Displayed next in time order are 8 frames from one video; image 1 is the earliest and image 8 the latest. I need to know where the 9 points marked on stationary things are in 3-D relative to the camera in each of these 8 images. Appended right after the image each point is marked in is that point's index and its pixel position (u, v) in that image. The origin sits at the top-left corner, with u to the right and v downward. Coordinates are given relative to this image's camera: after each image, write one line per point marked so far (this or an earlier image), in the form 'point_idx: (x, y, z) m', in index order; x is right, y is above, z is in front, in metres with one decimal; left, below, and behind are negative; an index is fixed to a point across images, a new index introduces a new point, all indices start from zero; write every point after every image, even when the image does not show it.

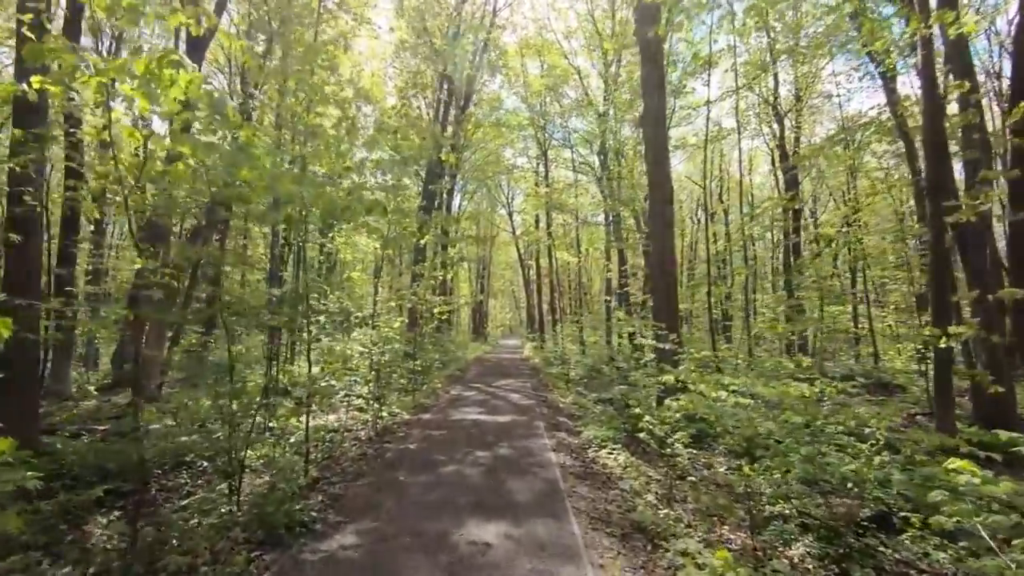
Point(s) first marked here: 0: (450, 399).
0: (-1.2, -2.2, +9.6) m
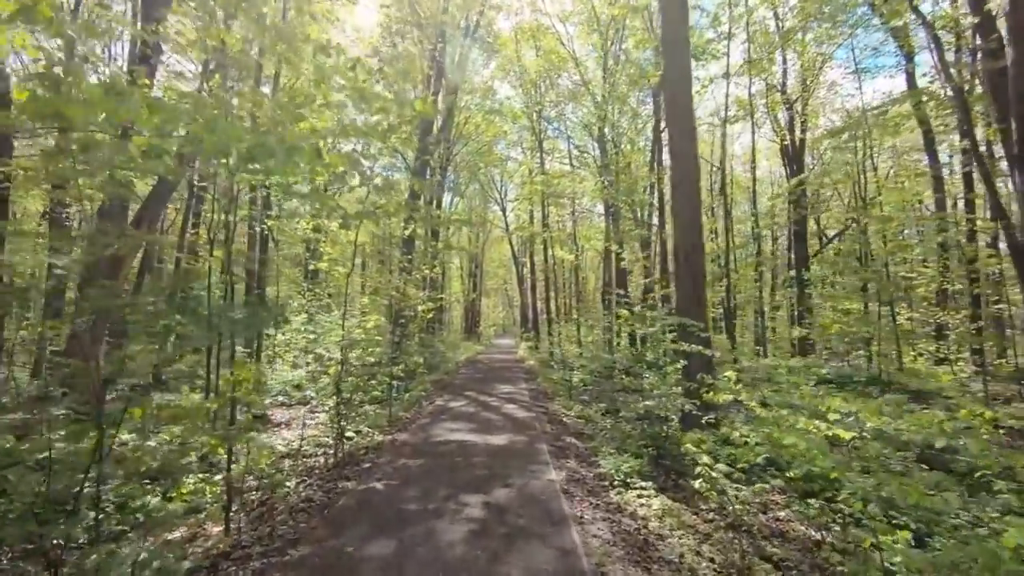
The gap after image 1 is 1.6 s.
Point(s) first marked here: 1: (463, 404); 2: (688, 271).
0: (-1.2, -2.1, +8.2) m
1: (-0.8, -2.1, +9.0) m
2: (+2.3, +0.3, +7.0) m
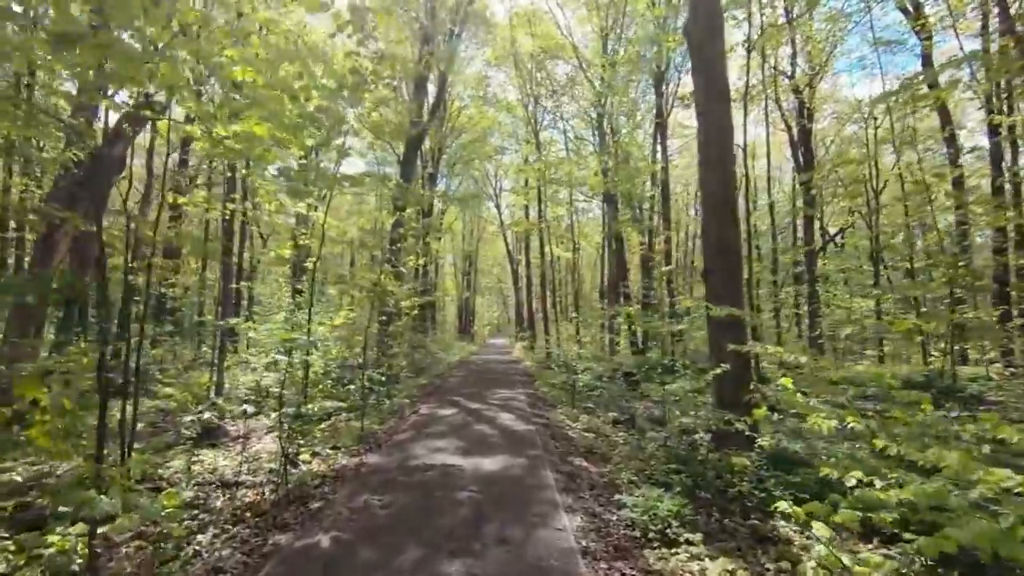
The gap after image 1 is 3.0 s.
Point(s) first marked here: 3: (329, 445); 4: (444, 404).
0: (-1.3, -1.9, +7.0) m
1: (-0.9, -2.0, +7.7) m
2: (+2.3, +0.5, +5.8) m
3: (-2.3, -1.9, +6.1) m
4: (-1.2, -2.0, +8.8) m
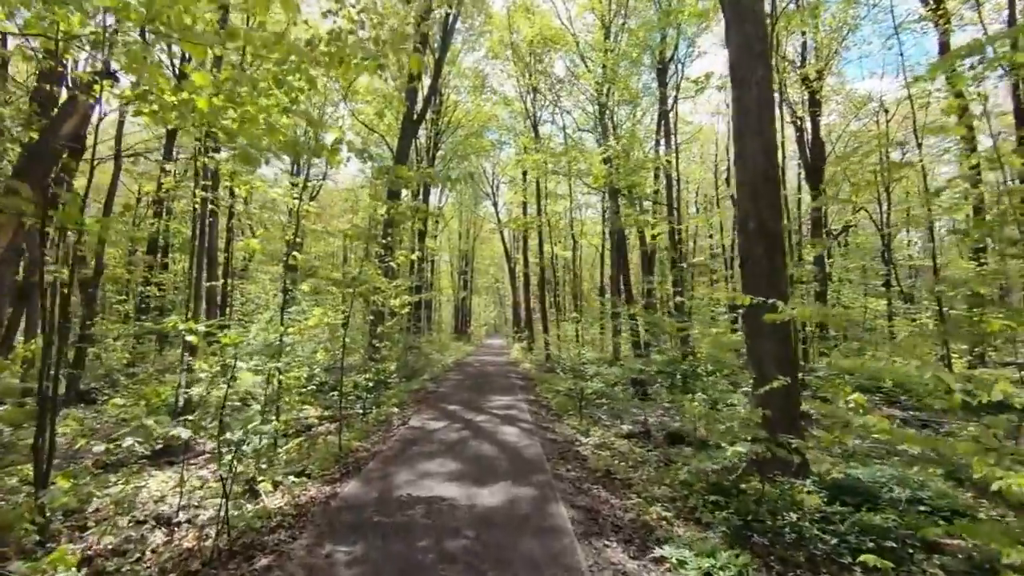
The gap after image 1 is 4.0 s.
0: (-1.3, -1.9, +6.1) m
1: (-0.9, -1.9, +6.8) m
2: (+2.3, +0.5, +4.9) m
3: (-2.3, -1.9, +5.2) m
4: (-1.2, -2.0, +7.9) m
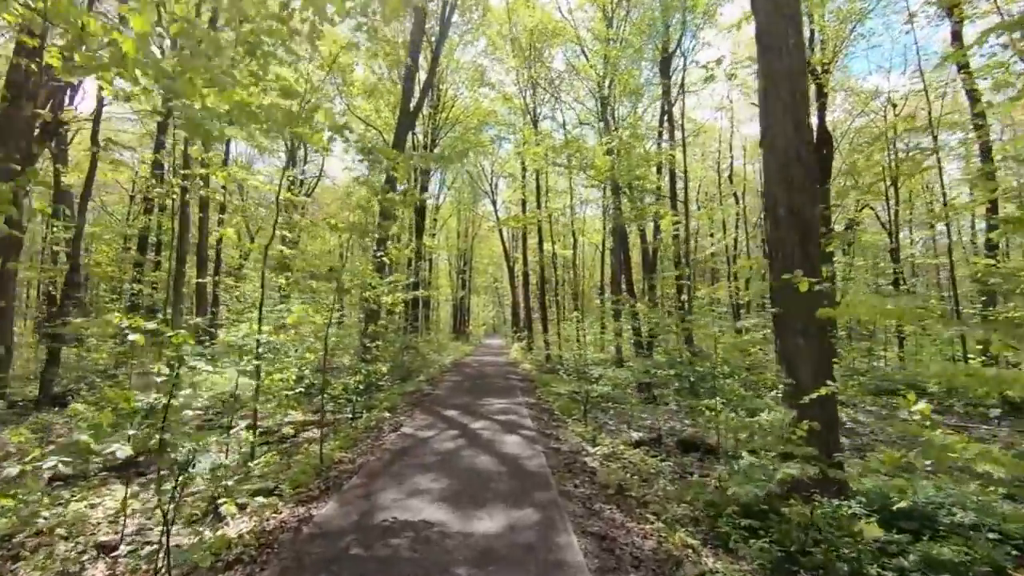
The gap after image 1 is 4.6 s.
0: (-1.3, -1.8, +5.5) m
1: (-0.9, -1.8, +6.3) m
2: (+2.3, +0.6, +4.4) m
3: (-2.3, -1.8, +4.7) m
4: (-1.2, -1.9, +7.3) m
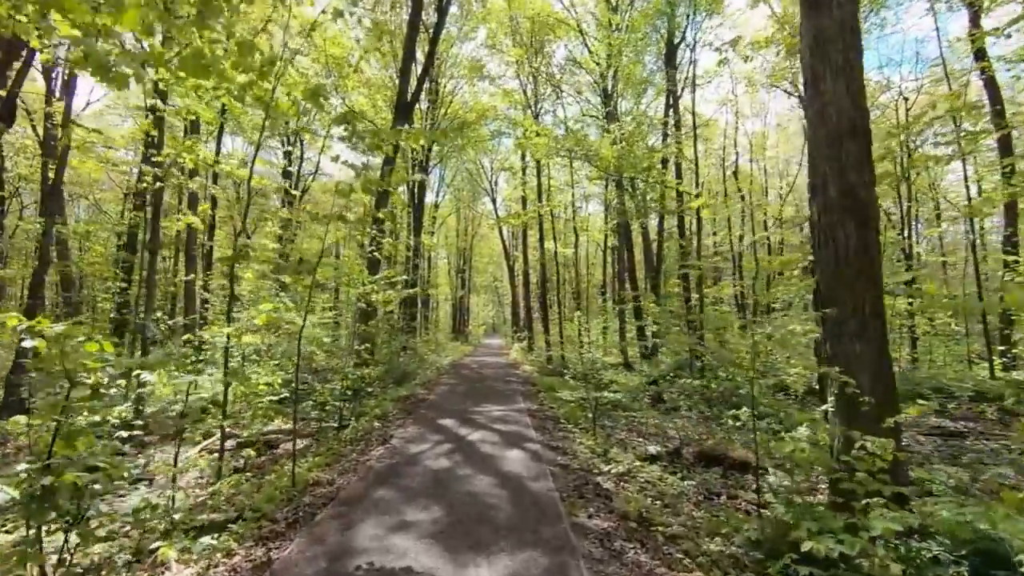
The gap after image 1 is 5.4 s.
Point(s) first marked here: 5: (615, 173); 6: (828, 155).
0: (-1.2, -1.8, +4.9) m
1: (-0.8, -1.8, +5.6) m
2: (+2.3, +0.6, +3.7) m
3: (-2.3, -1.8, +4.0) m
4: (-1.2, -1.9, +6.7) m
5: (+3.7, +4.1, +18.2) m
6: (+2.3, +1.0, +3.7) m
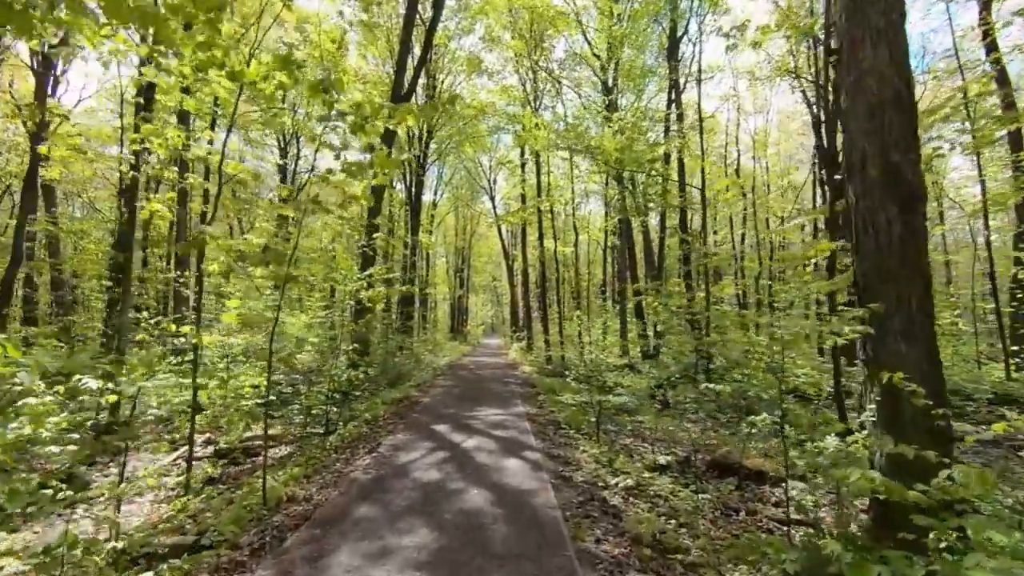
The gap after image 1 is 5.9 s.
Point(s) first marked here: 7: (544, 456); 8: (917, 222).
0: (-1.3, -1.7, +4.4) m
1: (-0.9, -1.8, +5.2) m
2: (+2.3, +0.7, +3.3) m
3: (-2.3, -1.7, +3.5) m
4: (-1.2, -1.8, +6.2) m
5: (+3.6, +4.1, +17.8) m
6: (+2.3, +1.0, +3.3) m
7: (+0.3, -1.8, +5.4) m
8: (+2.5, +0.4, +3.2) m
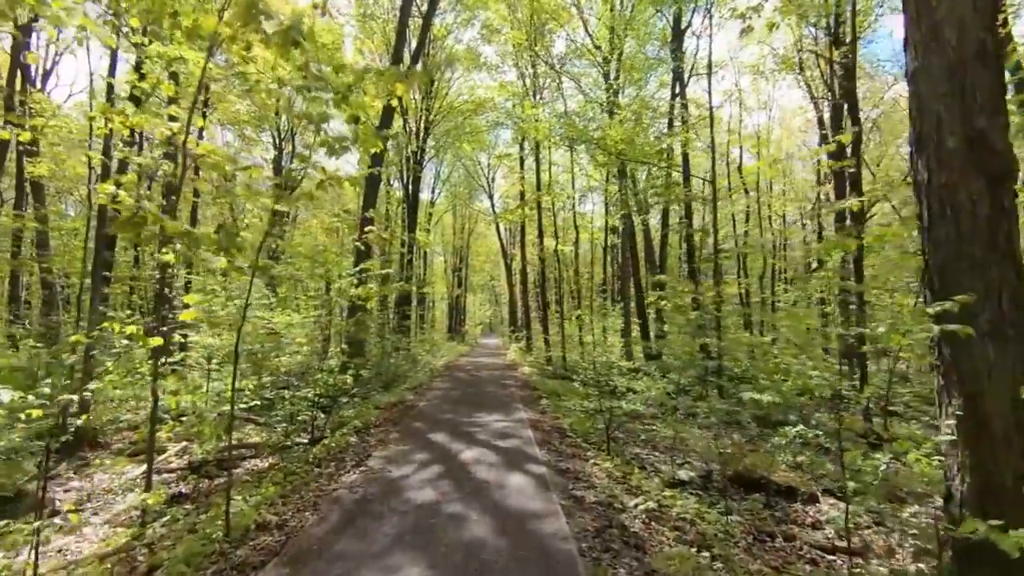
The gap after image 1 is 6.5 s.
0: (-1.2, -1.7, +3.9) m
1: (-0.8, -1.7, +4.7) m
2: (+2.4, +0.7, +2.7) m
3: (-2.2, -1.7, +3.0) m
4: (-1.2, -1.8, +5.7) m
5: (+3.6, +4.2, +17.2) m
6: (+2.3, +1.0, +2.8) m
7: (+0.4, -1.7, +4.9) m
8: (+2.6, +0.4, +2.7) m
